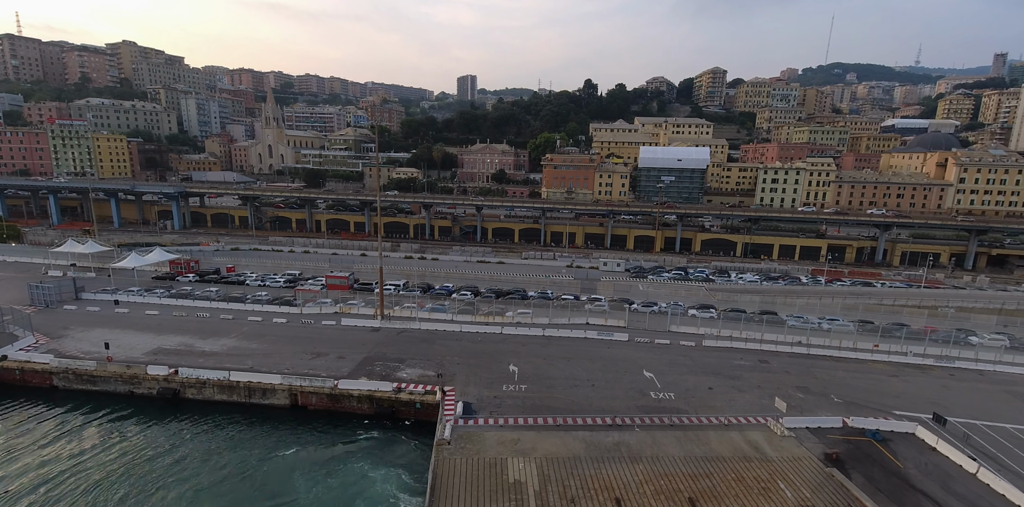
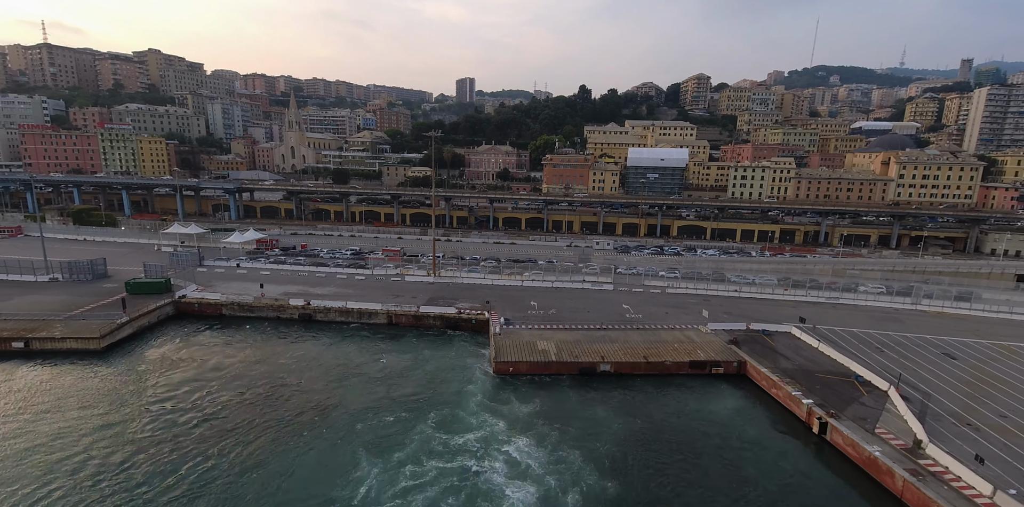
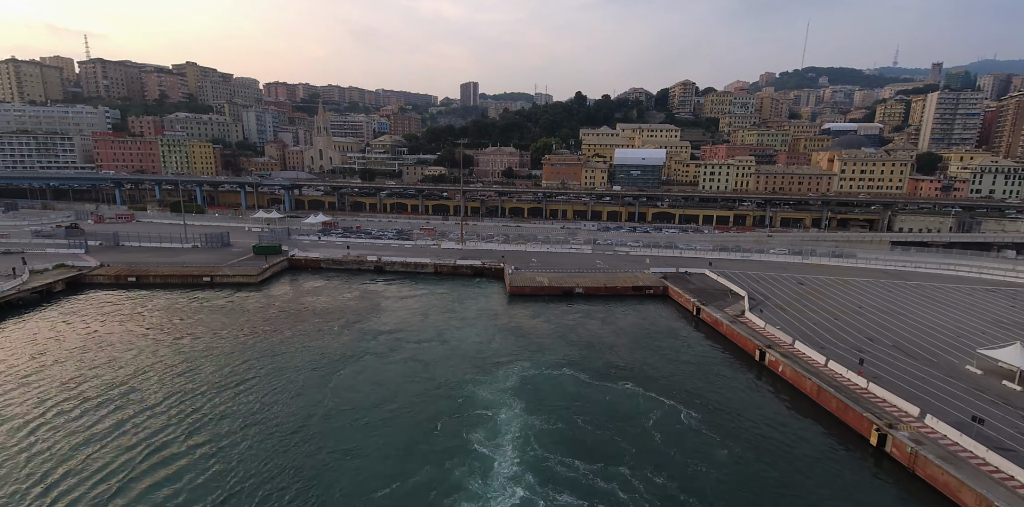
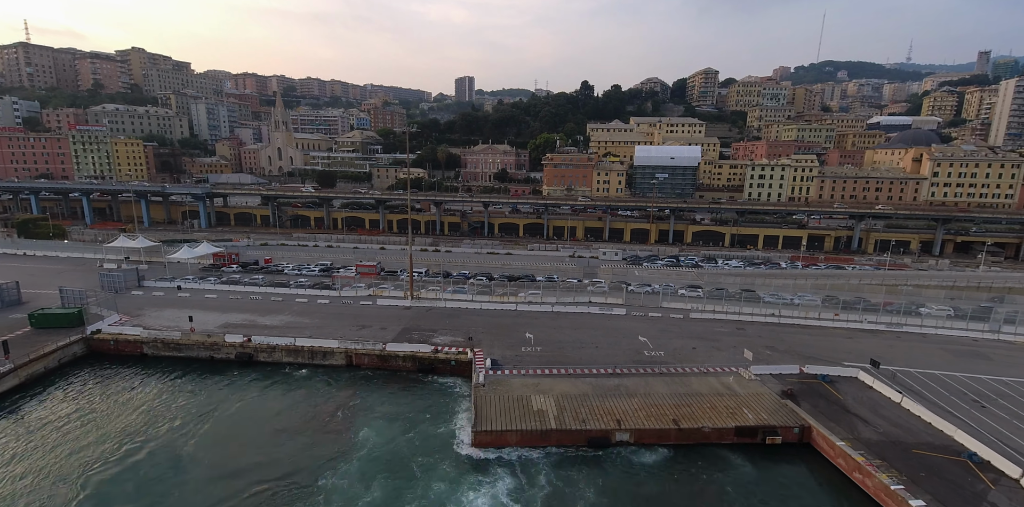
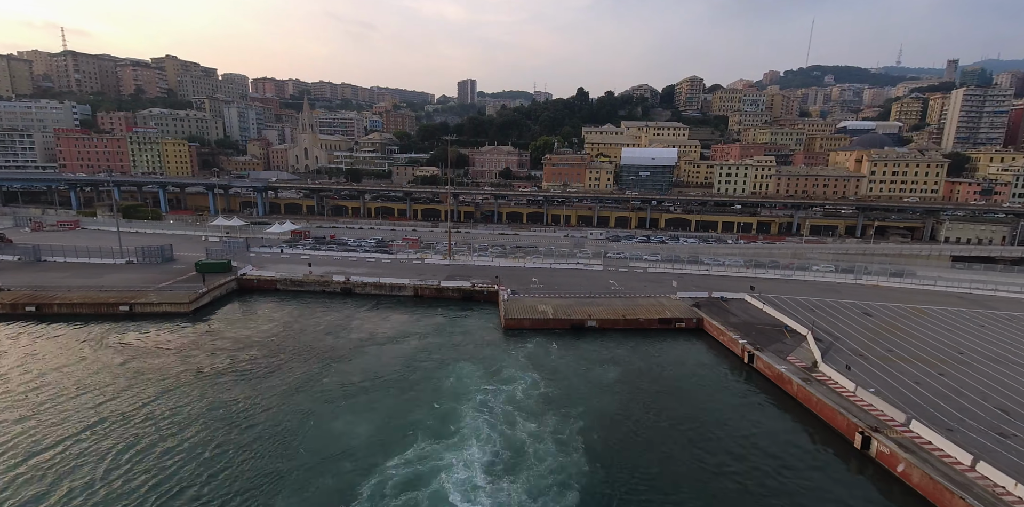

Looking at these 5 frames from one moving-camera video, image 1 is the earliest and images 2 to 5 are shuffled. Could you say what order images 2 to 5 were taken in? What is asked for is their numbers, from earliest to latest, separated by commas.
4, 2, 5, 3
